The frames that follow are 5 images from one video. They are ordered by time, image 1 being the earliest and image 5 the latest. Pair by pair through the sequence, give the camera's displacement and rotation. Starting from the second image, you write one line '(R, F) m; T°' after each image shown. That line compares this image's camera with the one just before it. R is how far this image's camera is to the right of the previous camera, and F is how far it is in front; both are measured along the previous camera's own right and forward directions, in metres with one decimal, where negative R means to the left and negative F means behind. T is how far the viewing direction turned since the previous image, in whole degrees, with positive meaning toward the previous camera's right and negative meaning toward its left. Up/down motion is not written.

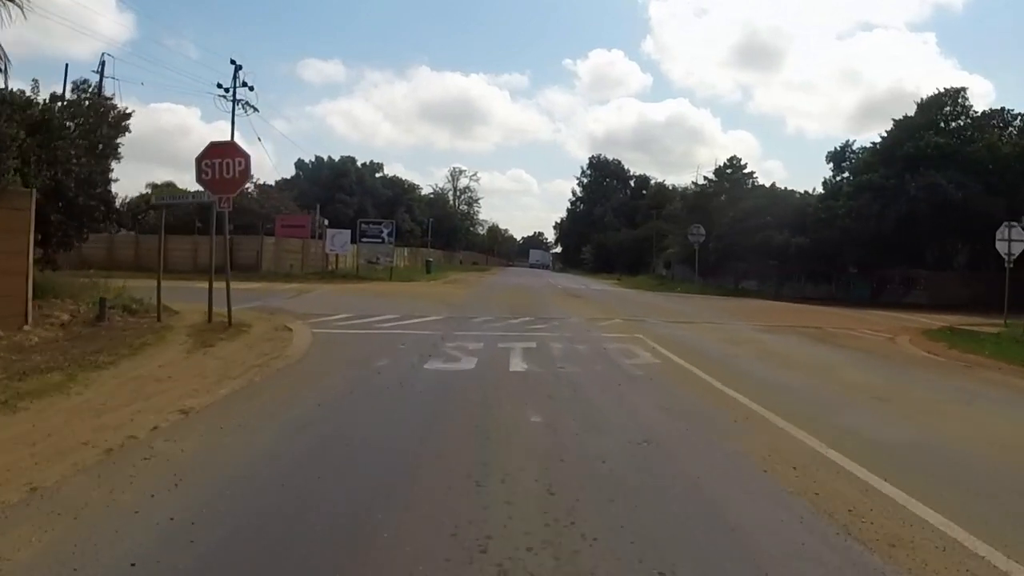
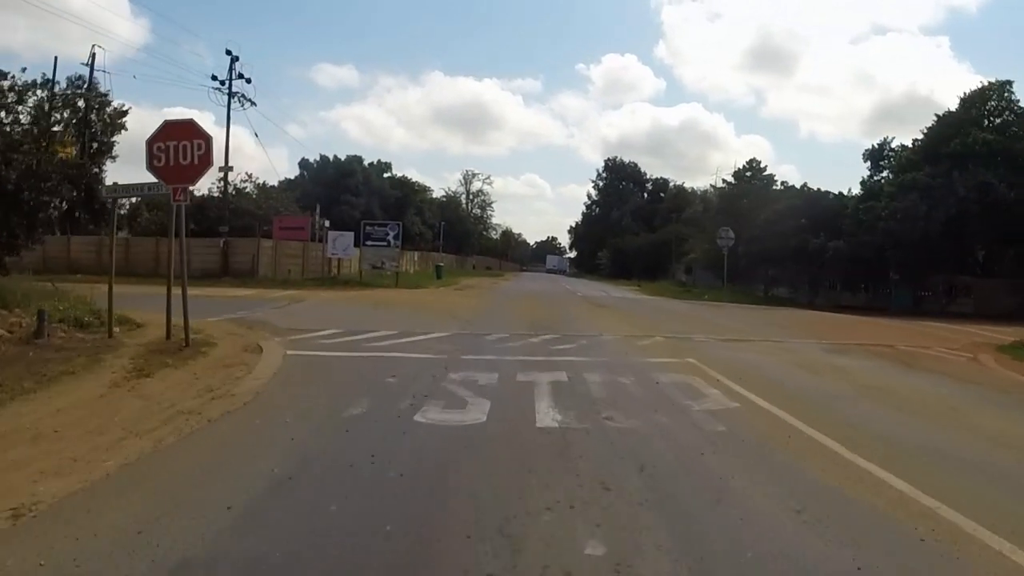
(-0.1, +3.7) m; -1°
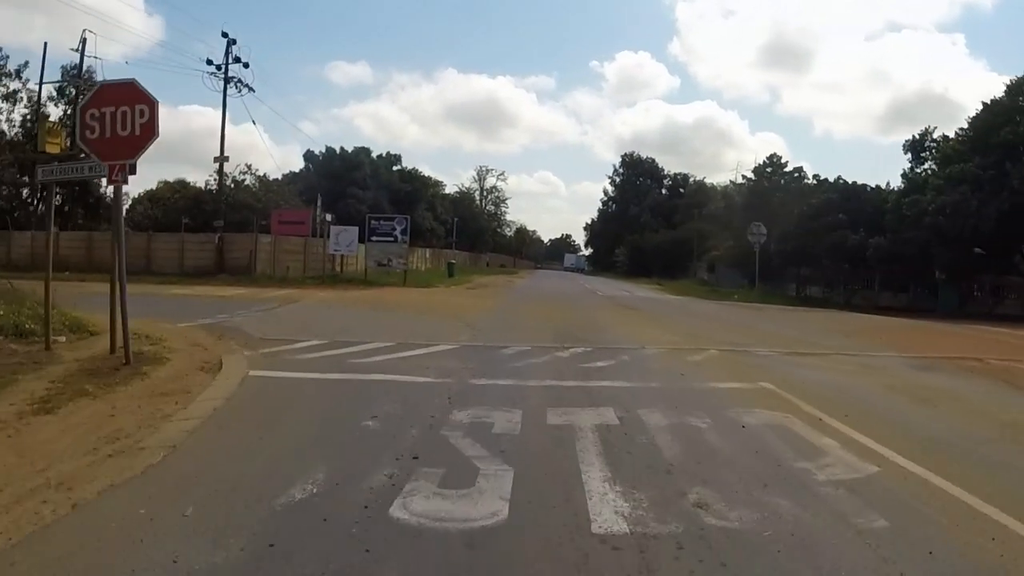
(-0.1, +3.3) m; -1°
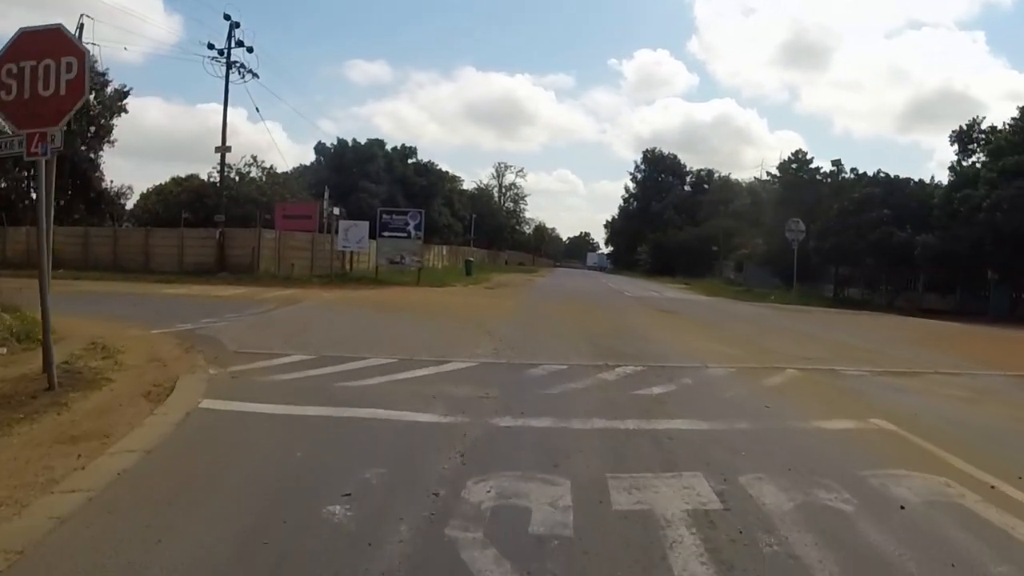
(-0.1, +2.9) m; -1°
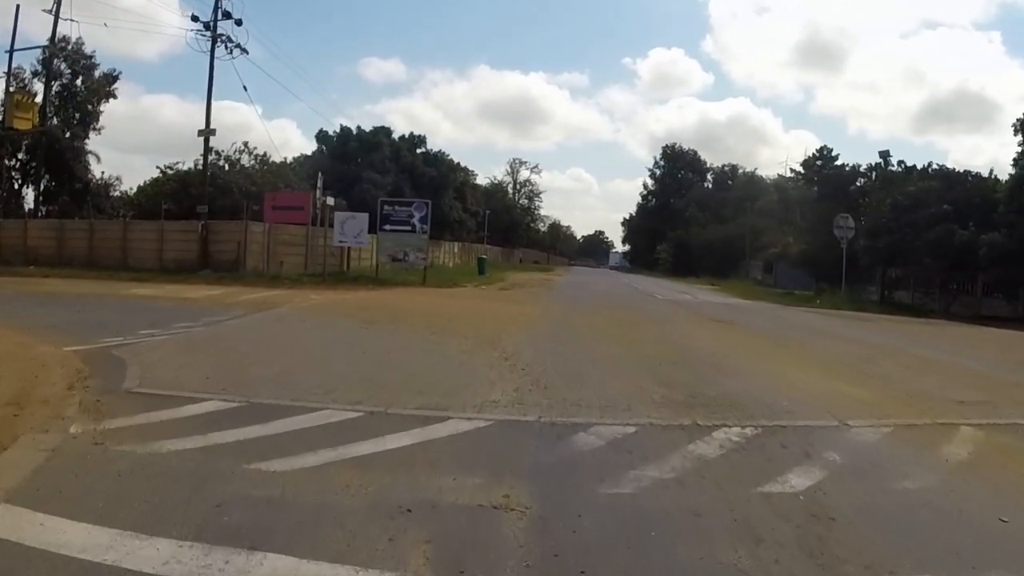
(-0.1, +4.3) m; -1°
